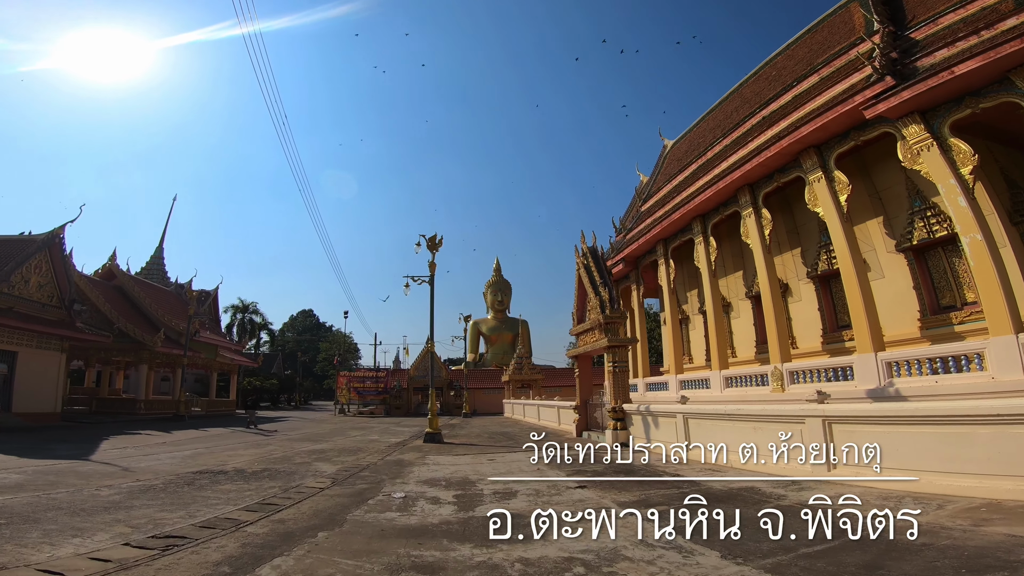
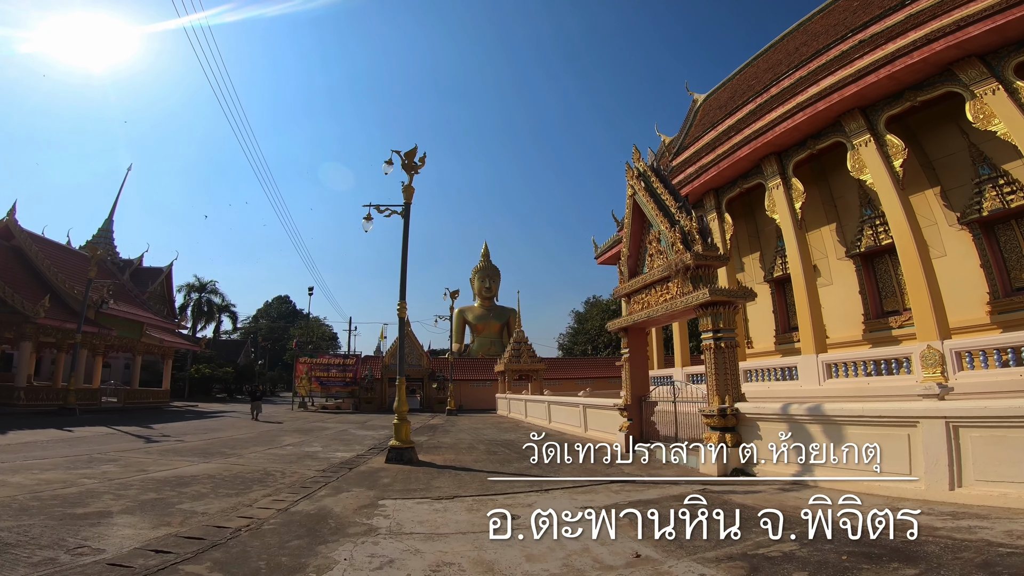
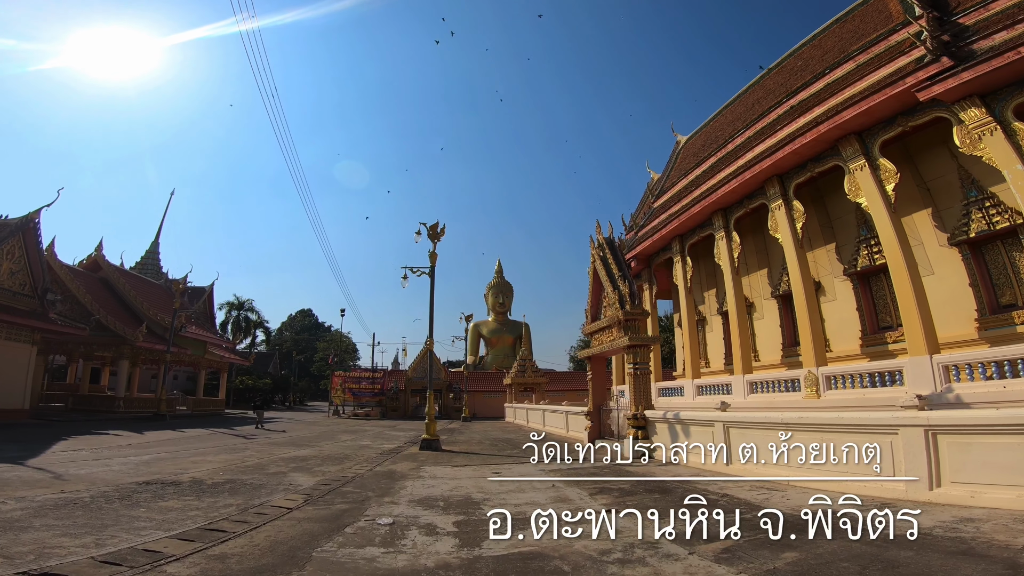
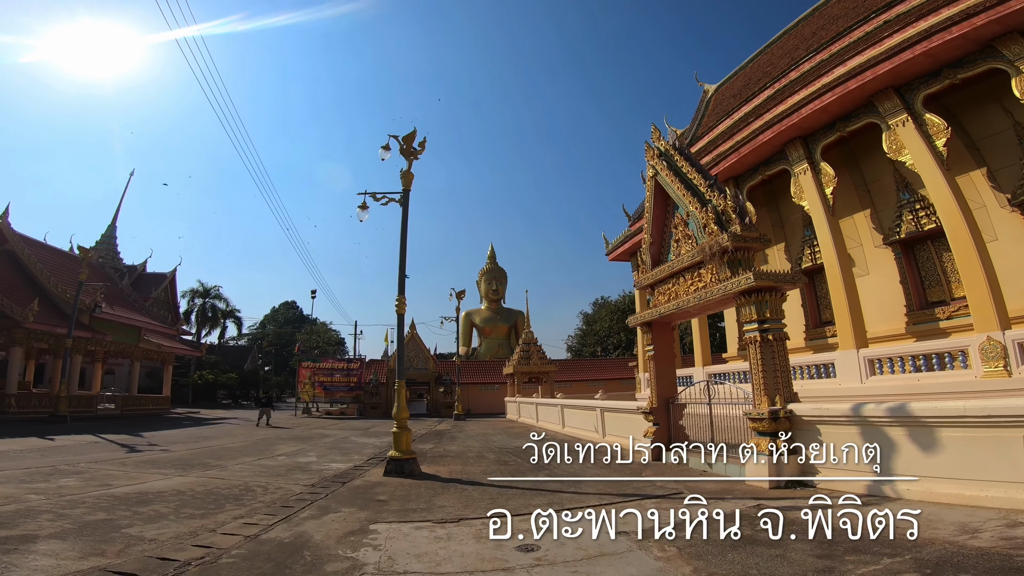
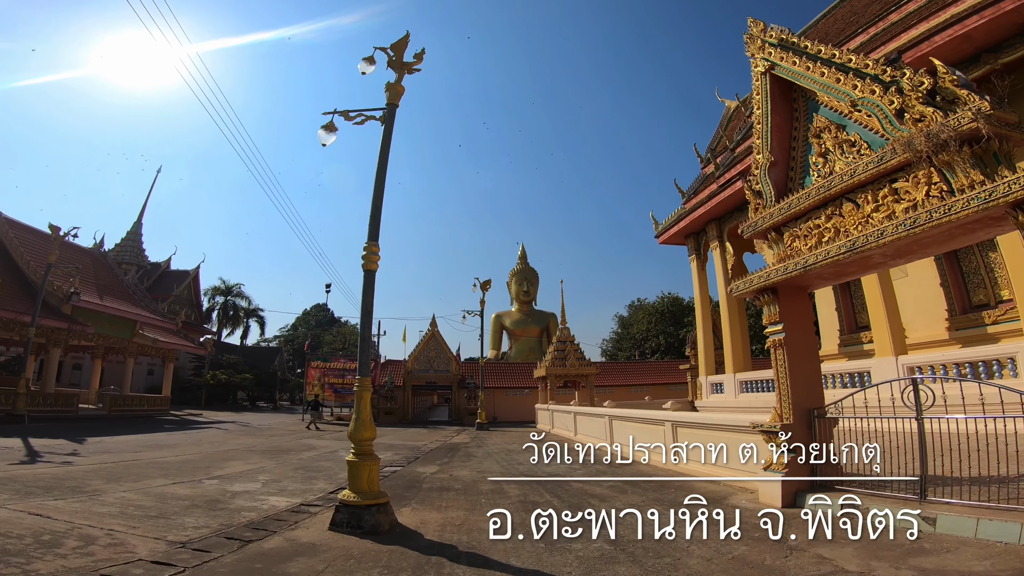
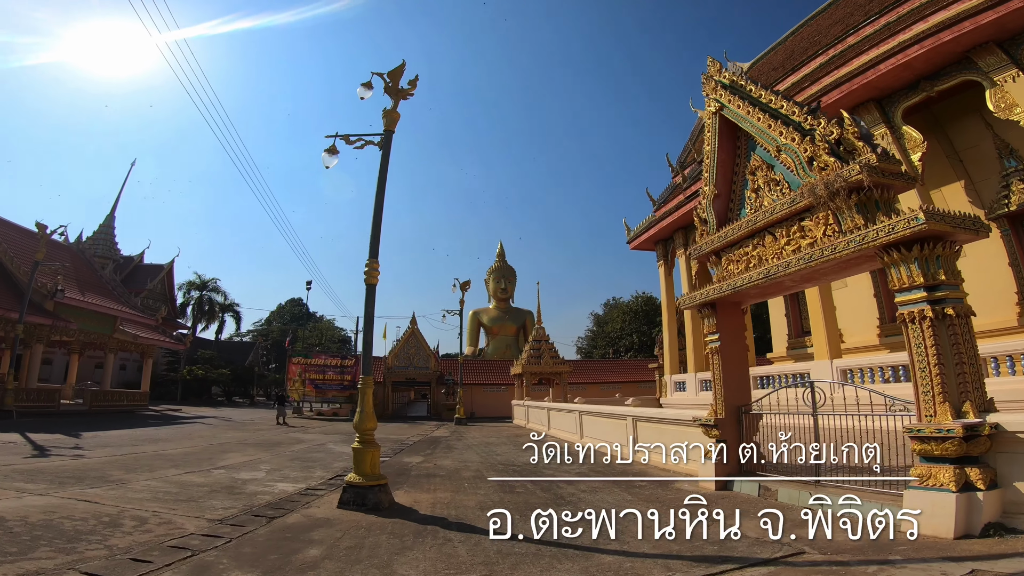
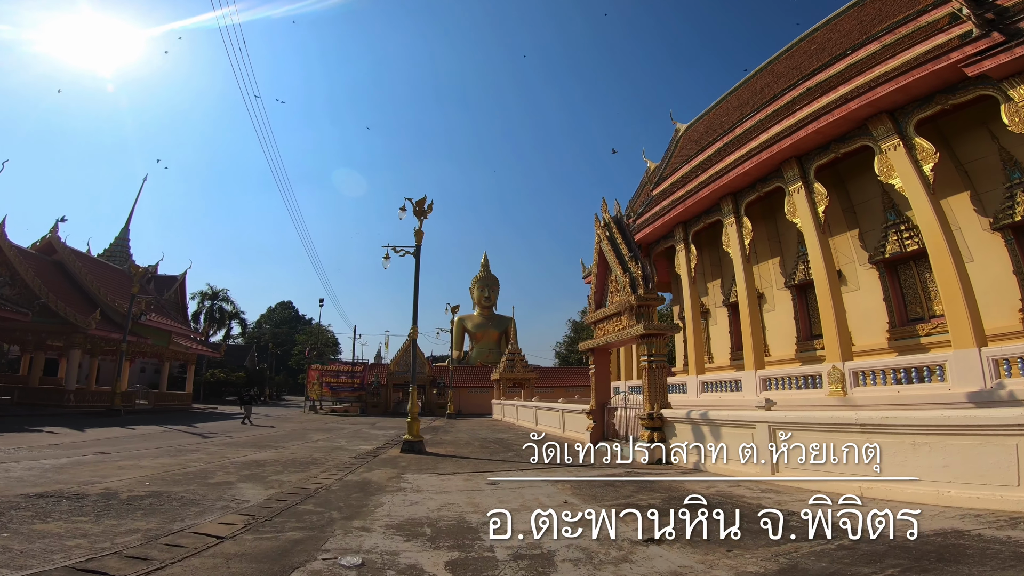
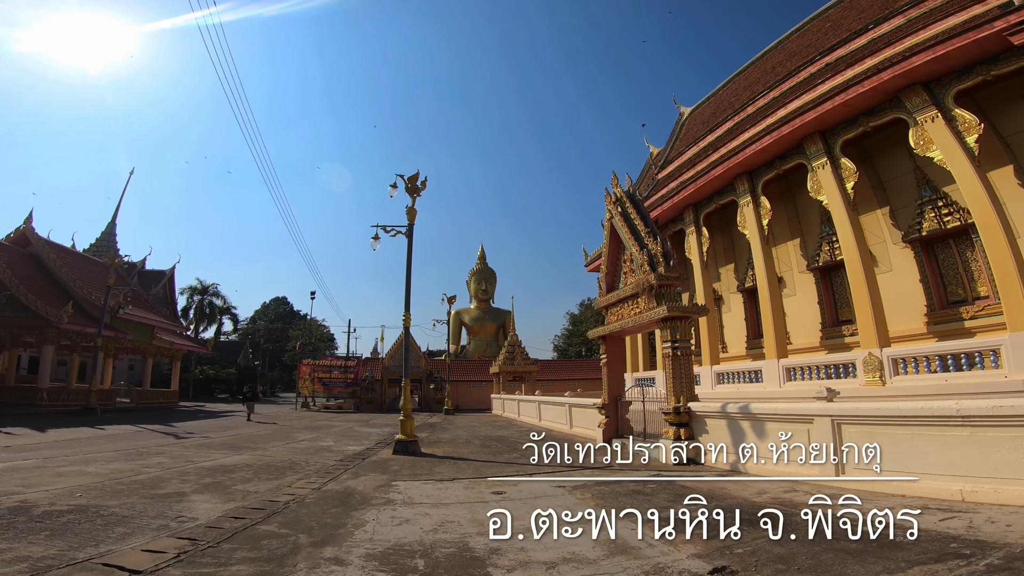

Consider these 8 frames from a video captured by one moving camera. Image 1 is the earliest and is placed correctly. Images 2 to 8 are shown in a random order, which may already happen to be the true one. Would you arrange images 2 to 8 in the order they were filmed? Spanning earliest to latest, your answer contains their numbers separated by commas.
3, 7, 8, 2, 4, 6, 5
